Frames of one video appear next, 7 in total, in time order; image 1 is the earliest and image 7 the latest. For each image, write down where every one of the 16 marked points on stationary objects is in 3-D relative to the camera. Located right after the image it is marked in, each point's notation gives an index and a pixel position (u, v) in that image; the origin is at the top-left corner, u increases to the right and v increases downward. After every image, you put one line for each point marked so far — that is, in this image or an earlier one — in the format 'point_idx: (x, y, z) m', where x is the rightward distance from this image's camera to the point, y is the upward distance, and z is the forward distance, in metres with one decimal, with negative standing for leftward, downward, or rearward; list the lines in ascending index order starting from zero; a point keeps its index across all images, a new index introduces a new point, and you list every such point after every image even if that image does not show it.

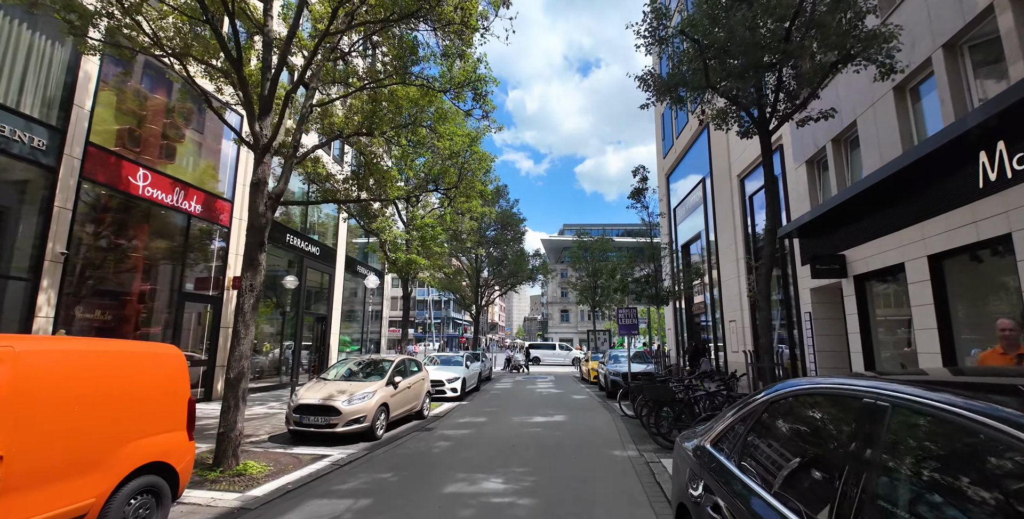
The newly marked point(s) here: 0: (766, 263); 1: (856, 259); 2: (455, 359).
0: (+3.1, 0.0, +5.6) m
1: (+7.3, 0.0, +9.9) m
2: (-1.8, -3.3, +15.1) m
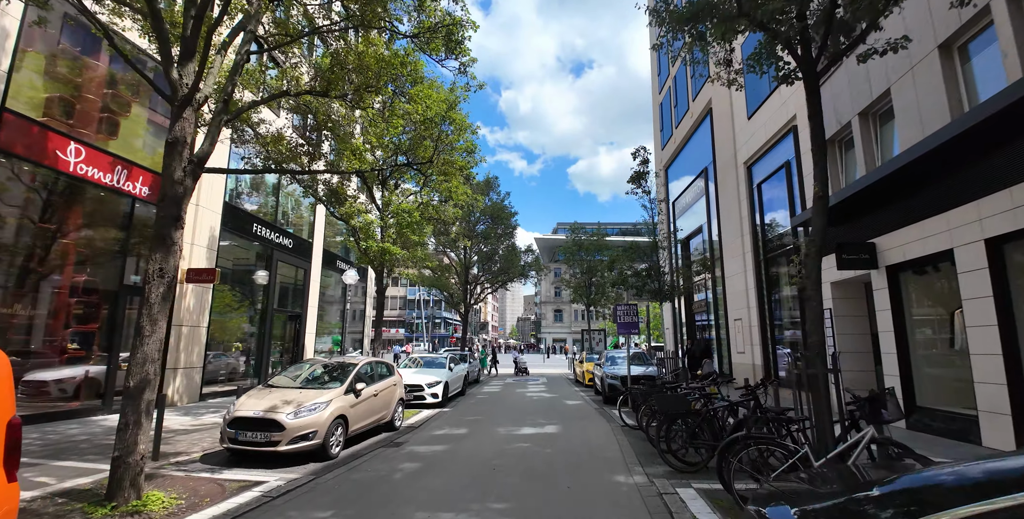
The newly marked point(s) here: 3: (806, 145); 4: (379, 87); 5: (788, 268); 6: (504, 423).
0: (+2.9, +0.2, +4.4) m
1: (+7.0, +0.2, +8.7) m
2: (-2.2, -3.0, +13.8) m
3: (+7.4, +2.9, +11.8) m
4: (-2.2, +2.8, +7.6) m
5: (+7.6, -0.2, +12.8) m
6: (-0.1, -3.3, +9.3) m
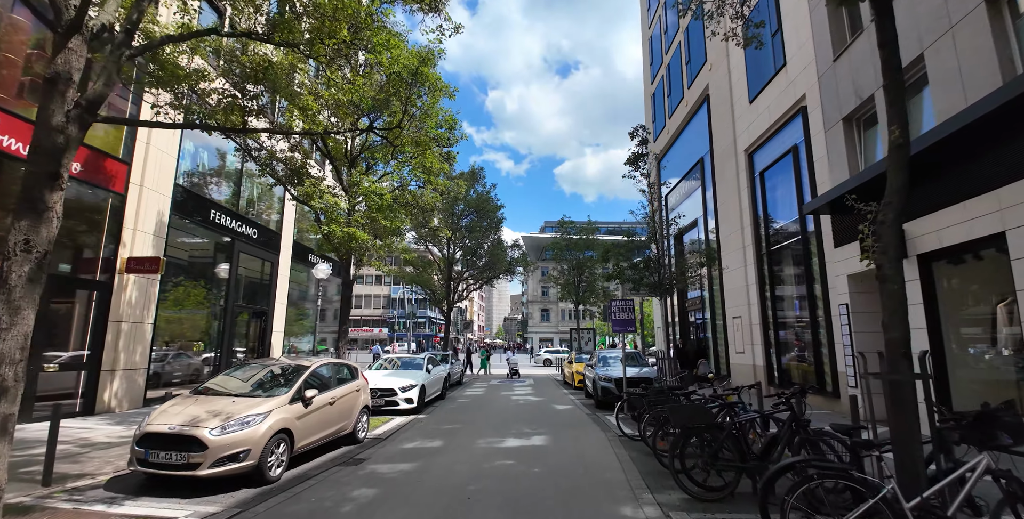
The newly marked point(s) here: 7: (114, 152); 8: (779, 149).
0: (+2.7, +0.4, +3.3) m
1: (+6.8, +0.4, +7.7) m
2: (-2.6, -2.8, +12.6) m
3: (+7.1, +3.1, +10.8) m
4: (-2.4, +3.1, +6.4) m
5: (+7.2, 0.0, +11.8) m
6: (-0.5, -3.1, +8.2) m
7: (-8.9, +2.4, +10.5) m
8: (+7.2, +3.0, +12.5) m
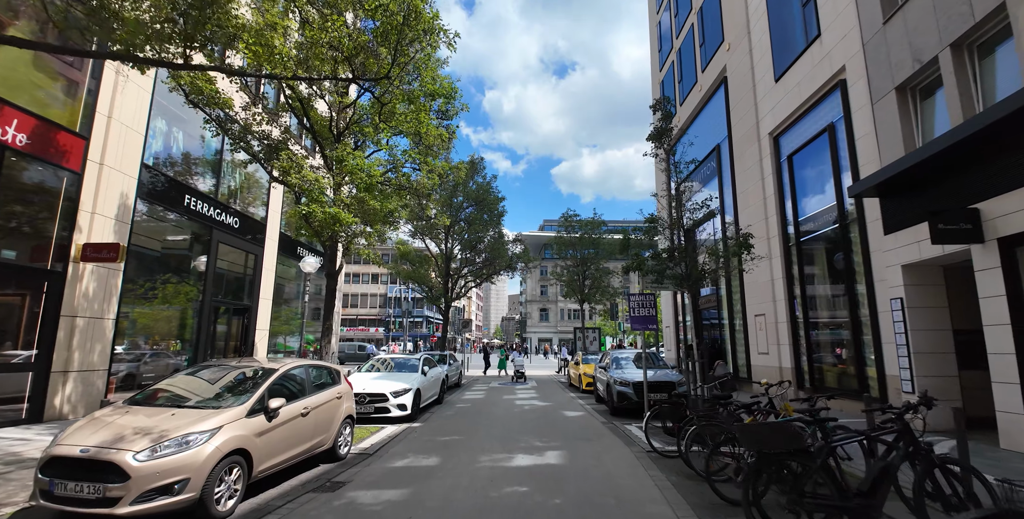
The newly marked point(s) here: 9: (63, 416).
0: (+2.9, +0.6, +2.1) m
1: (+6.9, +0.6, +6.6) m
2: (-2.5, -2.5, +11.4) m
3: (+7.2, +3.3, +9.7) m
4: (-2.2, +3.3, +5.2) m
5: (+7.3, +0.2, +10.7) m
6: (-0.3, -2.8, +7.0) m
7: (-8.8, +2.7, +9.3) m
8: (+7.3, +3.2, +11.4) m
9: (-8.8, -3.1, +9.1) m
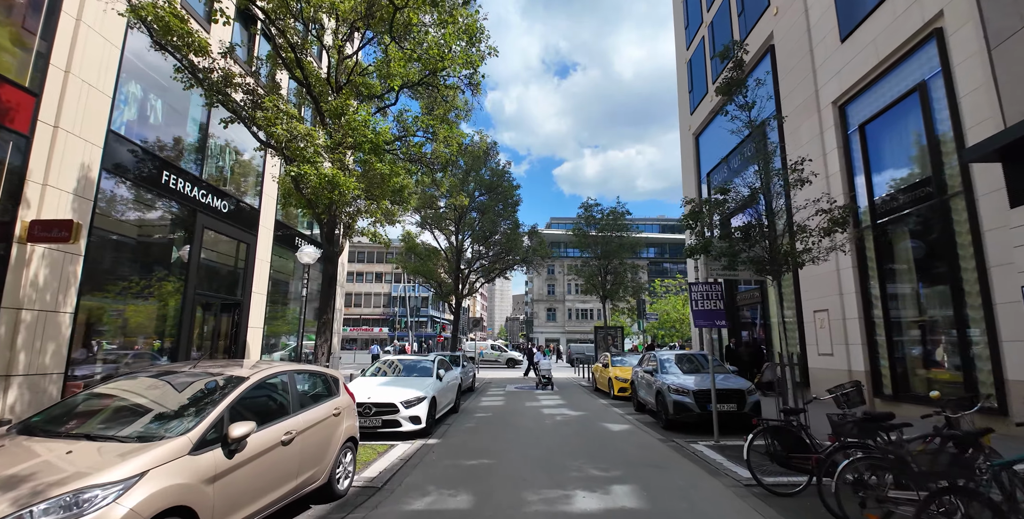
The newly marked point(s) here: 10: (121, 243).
0: (+3.4, +1.0, +0.5) m
1: (+7.5, +0.9, +4.9) m
2: (-1.9, -2.2, +9.7) m
3: (+7.8, +3.6, +8.0) m
4: (-1.6, +3.6, +3.6) m
5: (+7.9, +0.5, +9.0) m
6: (+0.3, -2.5, +5.3) m
7: (-8.2, +3.0, +7.7) m
8: (+7.9, +3.5, +9.7) m
9: (-8.2, -2.7, +7.5) m
10: (-8.6, +0.4, +10.2) m
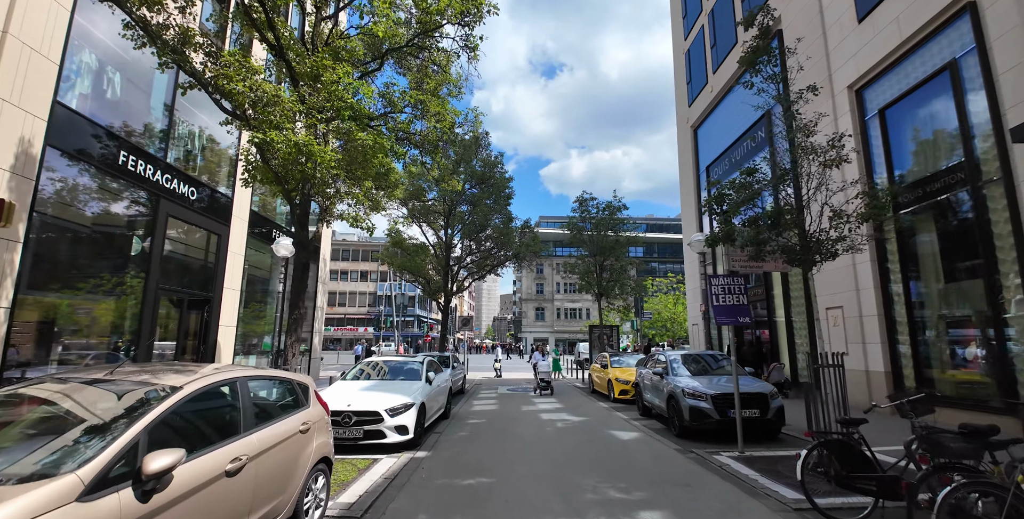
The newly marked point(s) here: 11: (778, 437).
0: (+3.6, +1.1, -0.3) m
1: (+7.6, +1.1, +4.3) m
2: (-2.0, -2.1, +8.8) m
3: (+7.8, +3.7, +7.4) m
4: (-1.5, +3.8, +2.7) m
5: (+7.9, +0.6, +8.4) m
6: (+0.3, -2.3, +4.5) m
7: (-8.2, +3.2, +6.6) m
8: (+7.9, +3.6, +9.1) m
9: (-8.2, -2.5, +6.4) m
10: (-8.6, +0.6, +9.1) m
11: (+4.2, -2.8, +7.4) m
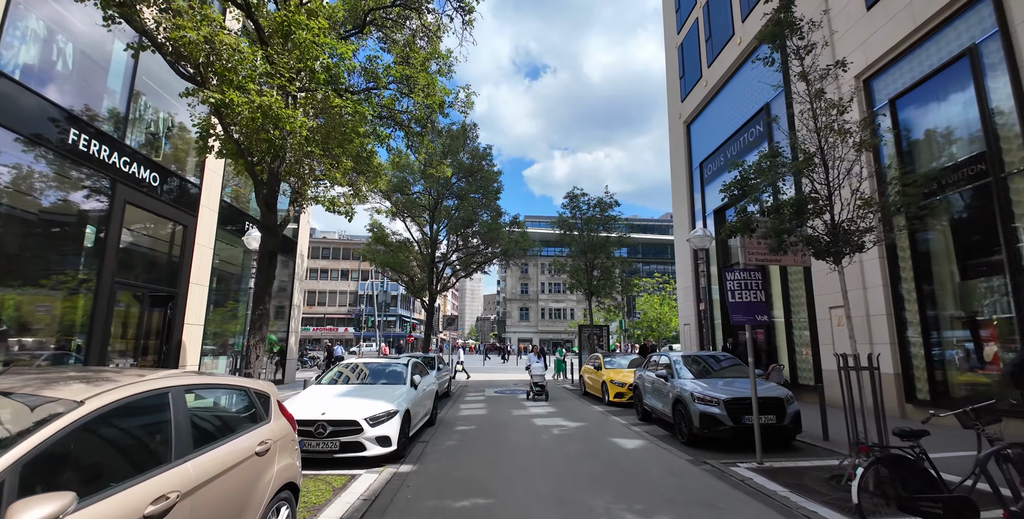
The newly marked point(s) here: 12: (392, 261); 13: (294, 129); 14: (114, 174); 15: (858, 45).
0: (+3.9, +1.2, -0.8) m
1: (+7.6, +1.2, +3.9) m
2: (-2.1, -1.9, +8.1) m
3: (+7.8, +3.8, +6.9) m
4: (-1.4, +4.0, +1.9) m
5: (+7.8, +0.7, +8.0) m
6: (+0.4, -2.2, +3.8) m
7: (-8.2, +3.4, +5.6) m
8: (+7.8, +3.7, +8.7) m
9: (-8.2, -2.4, +5.5) m
10: (-8.7, +0.8, +8.1) m
11: (+4.1, -2.7, +6.9) m
12: (-4.8, -0.1, +18.5) m
13: (-2.2, +1.3, +4.8) m
14: (-8.6, +1.8, +10.2) m
15: (+7.6, +4.7, +10.2) m
